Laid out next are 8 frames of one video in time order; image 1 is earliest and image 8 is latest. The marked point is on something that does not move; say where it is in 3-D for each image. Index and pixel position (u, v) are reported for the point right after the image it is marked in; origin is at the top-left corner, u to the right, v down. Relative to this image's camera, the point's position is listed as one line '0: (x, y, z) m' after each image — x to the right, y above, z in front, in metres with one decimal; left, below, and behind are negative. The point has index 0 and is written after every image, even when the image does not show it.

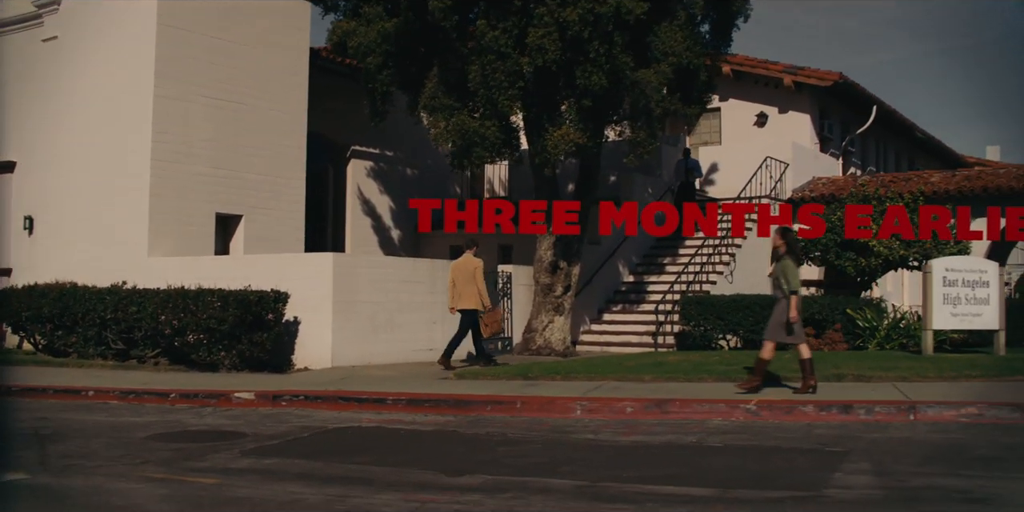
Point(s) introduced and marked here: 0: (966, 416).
0: (+4.7, -1.7, +10.7) m
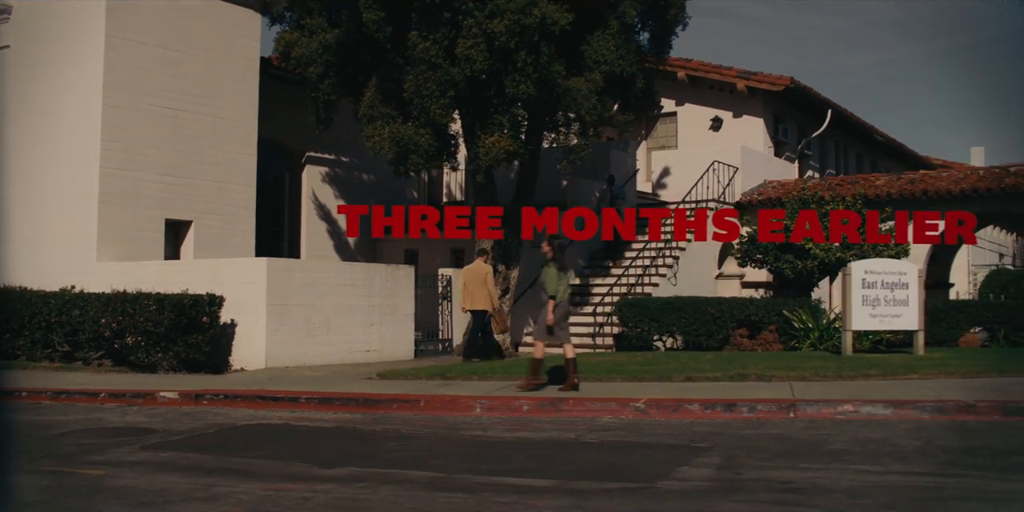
0: (+3.6, -1.7, +11.2) m
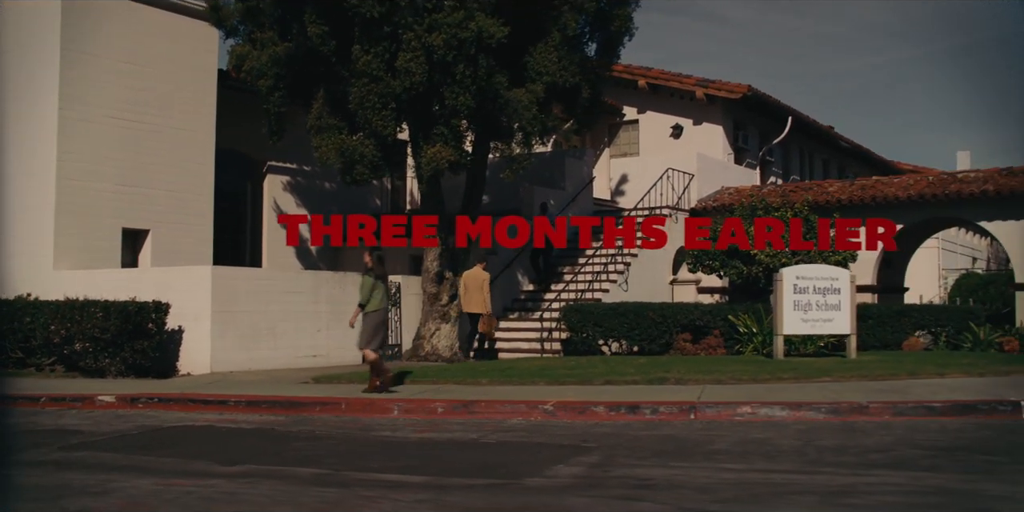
0: (+2.6, -1.8, +11.6) m
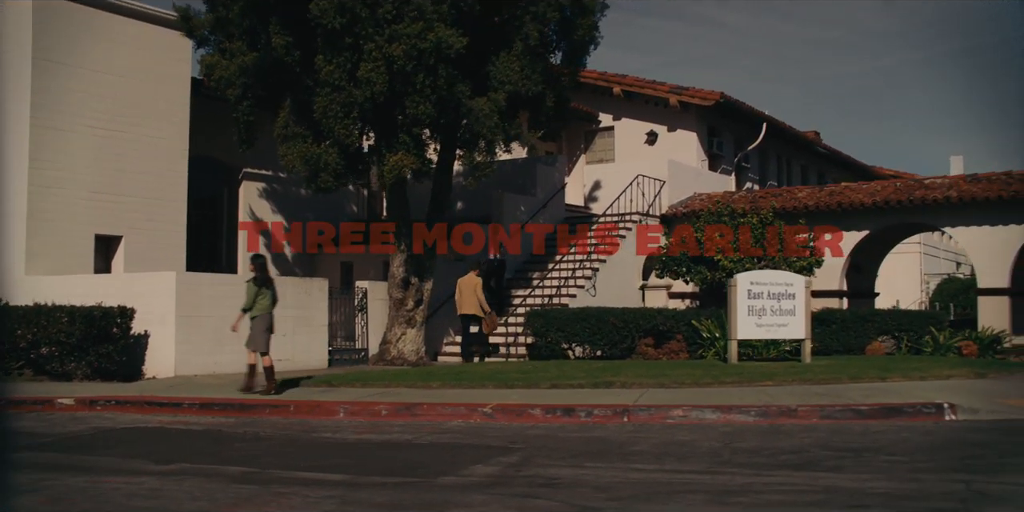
0: (+1.9, -1.9, +11.9) m
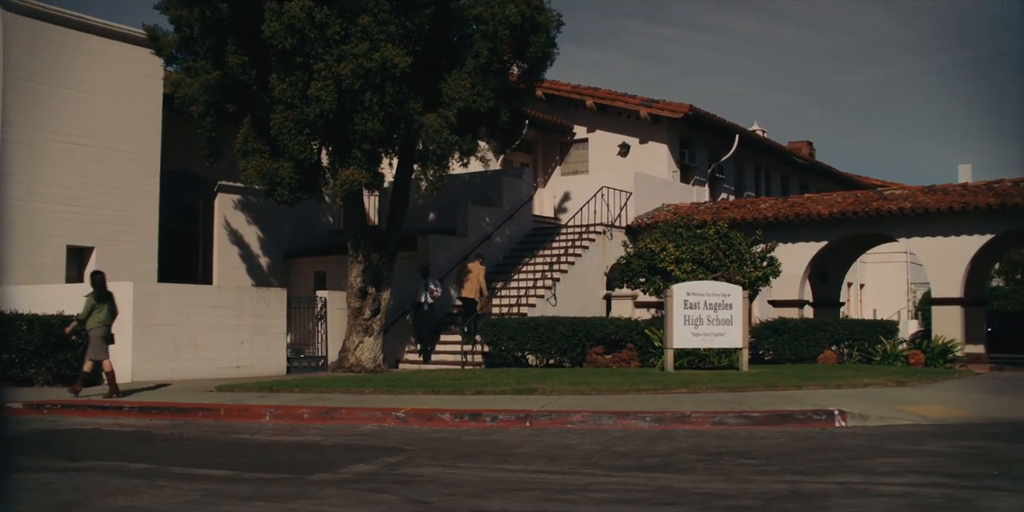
0: (+0.7, -2.0, +12.5) m
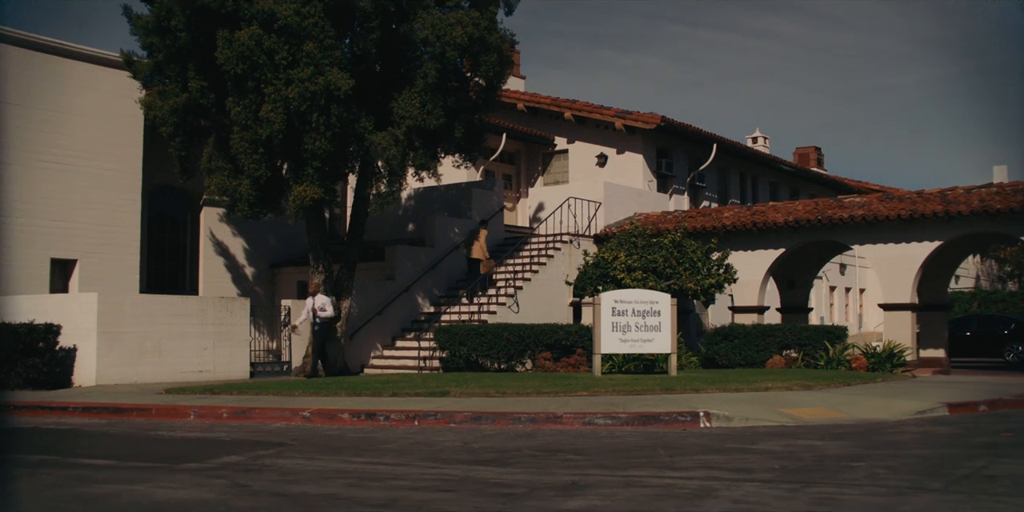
0: (-0.7, -2.2, +13.5) m
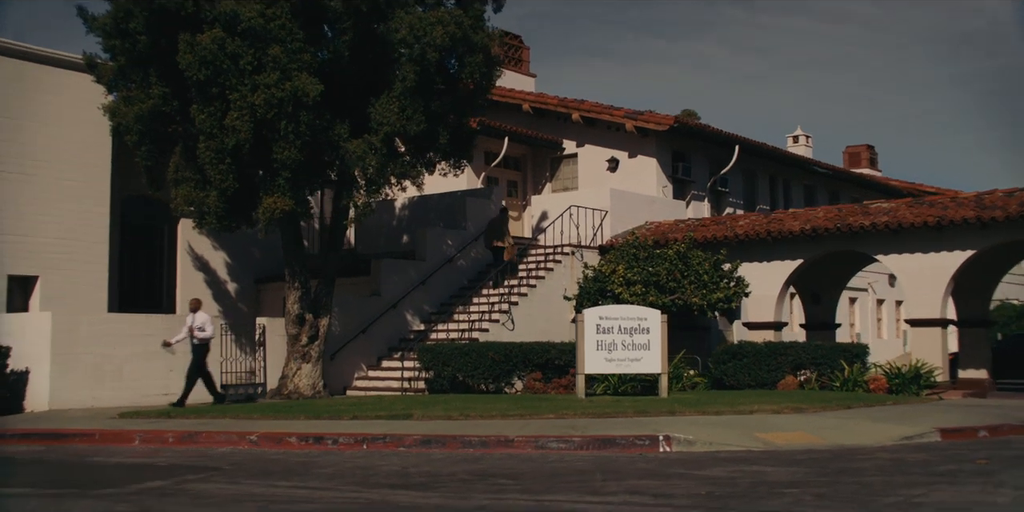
0: (-1.3, -2.3, +12.8) m
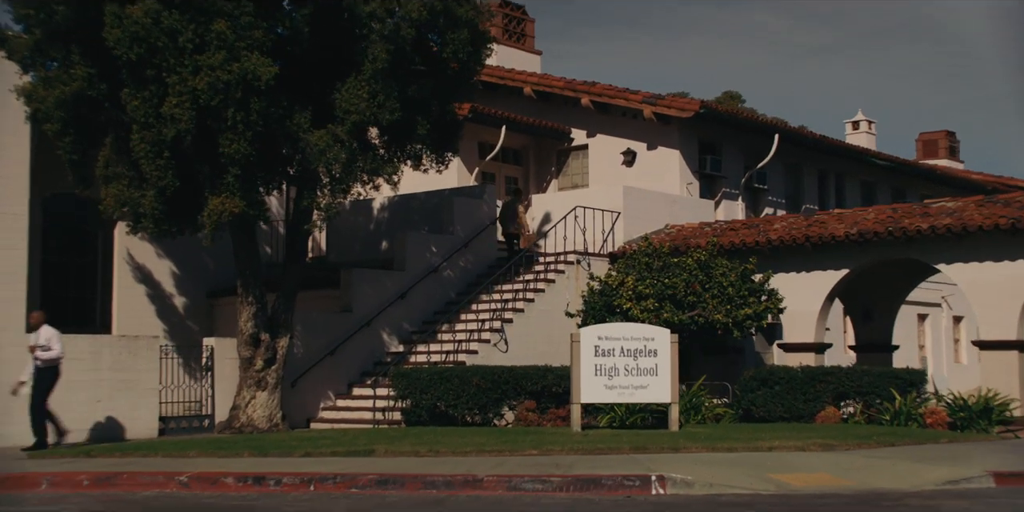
0: (-1.6, -2.4, +10.8) m
